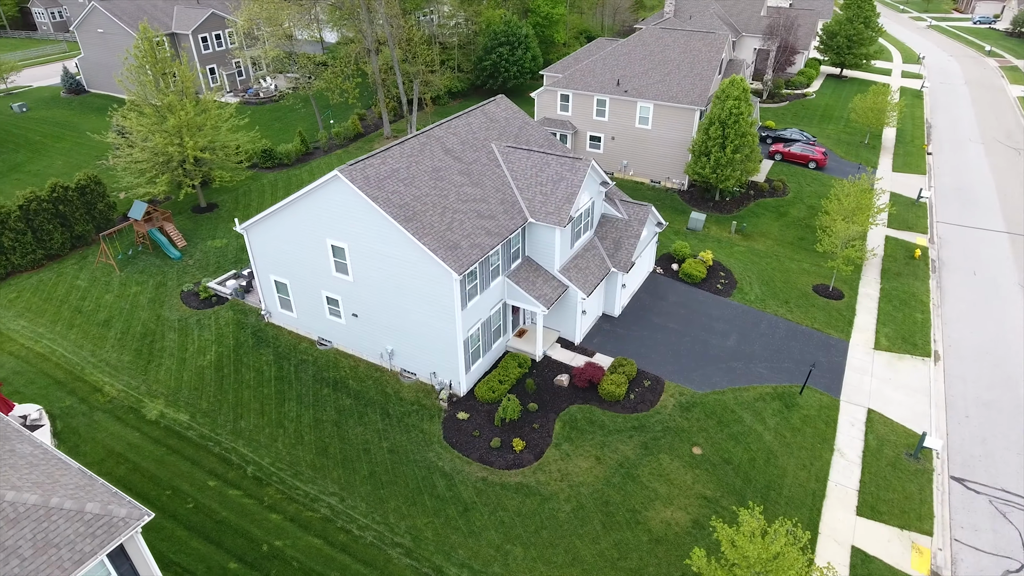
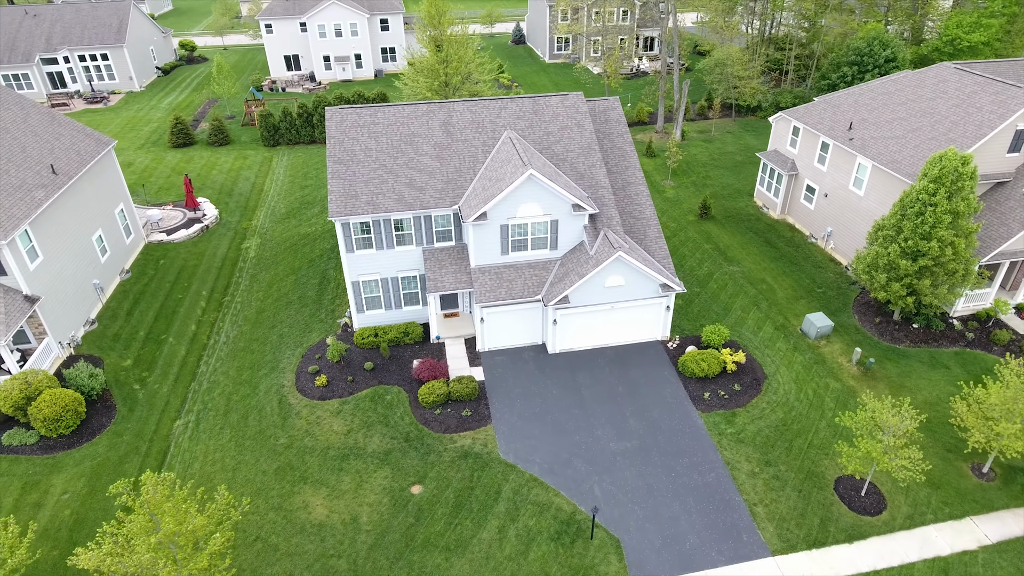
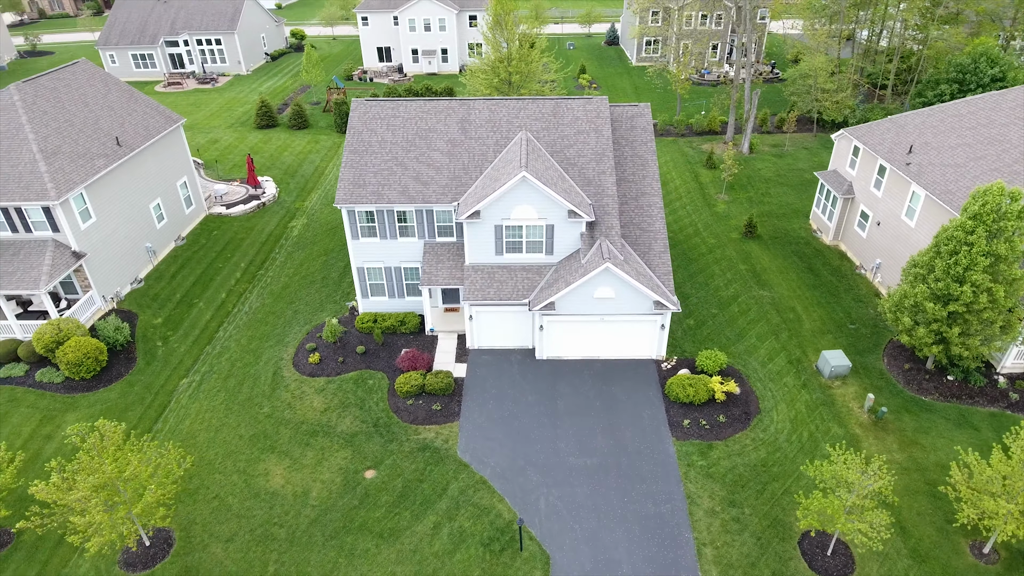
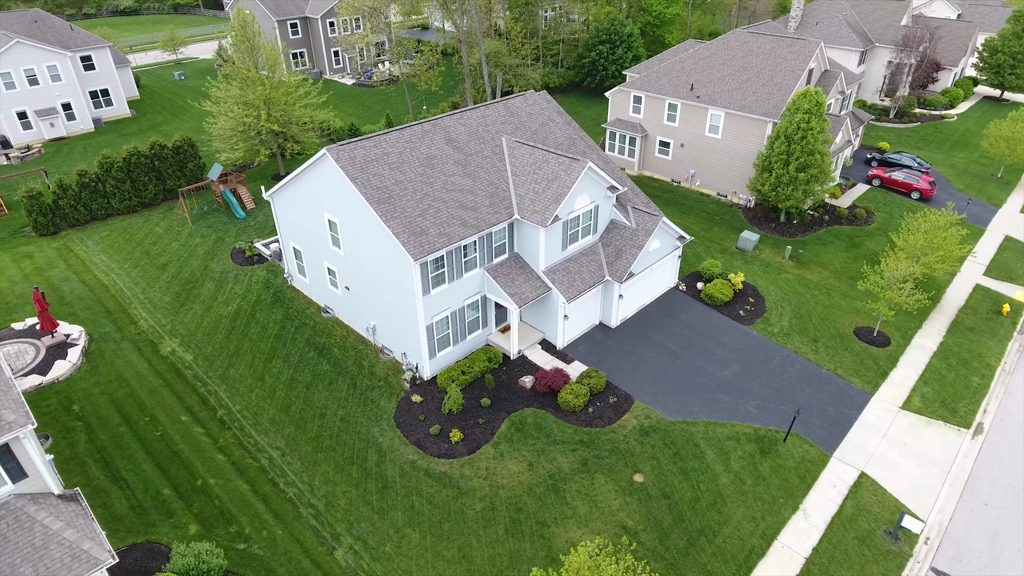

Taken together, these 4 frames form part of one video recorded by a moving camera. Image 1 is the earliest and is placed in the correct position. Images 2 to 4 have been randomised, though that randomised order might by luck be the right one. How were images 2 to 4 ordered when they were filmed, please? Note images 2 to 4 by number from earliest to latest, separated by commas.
4, 2, 3
